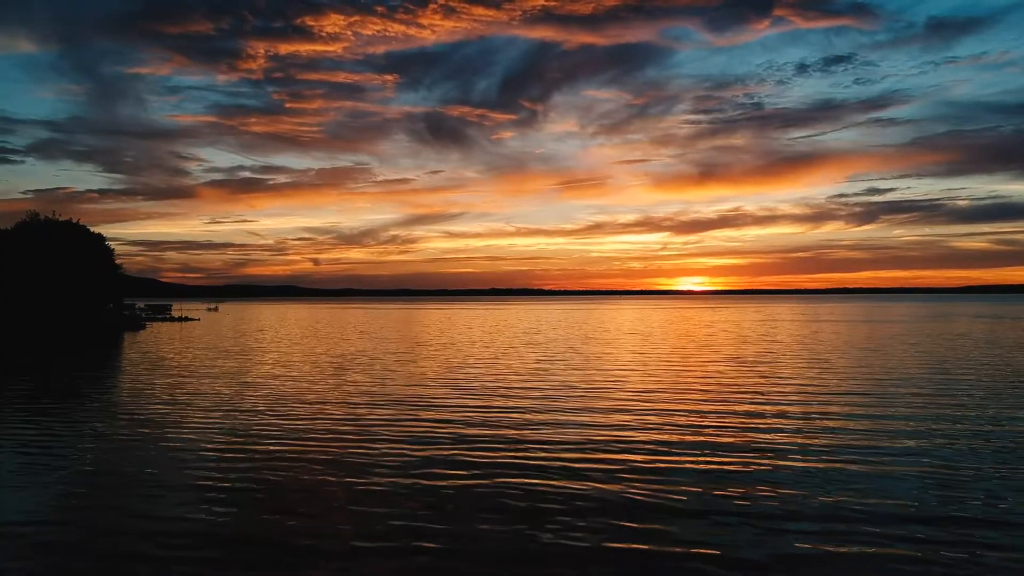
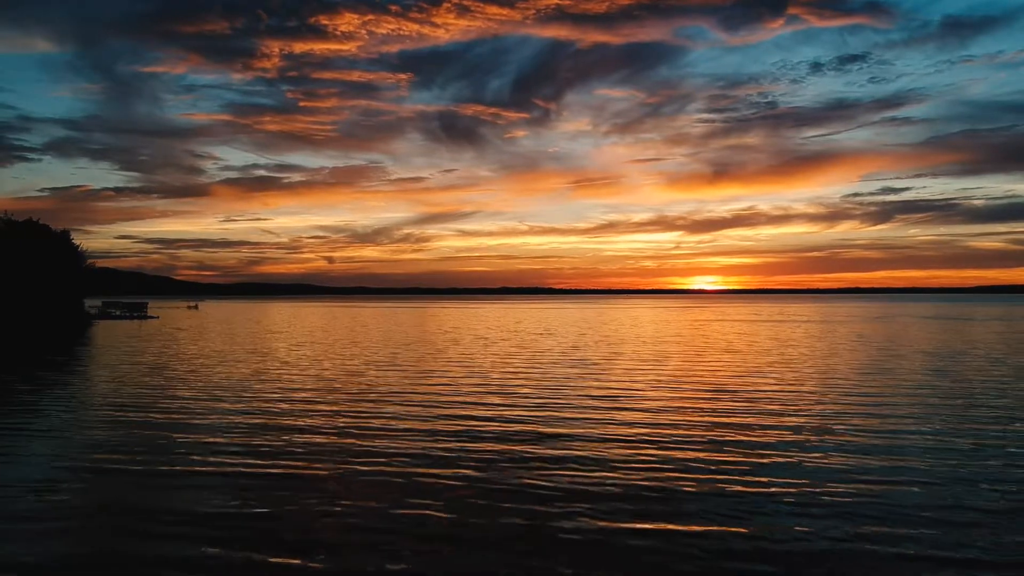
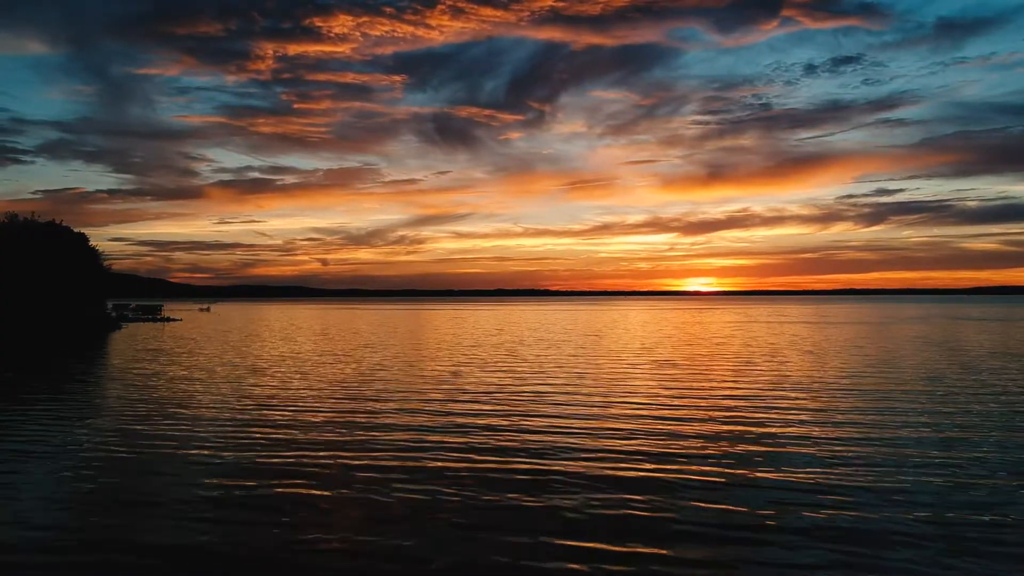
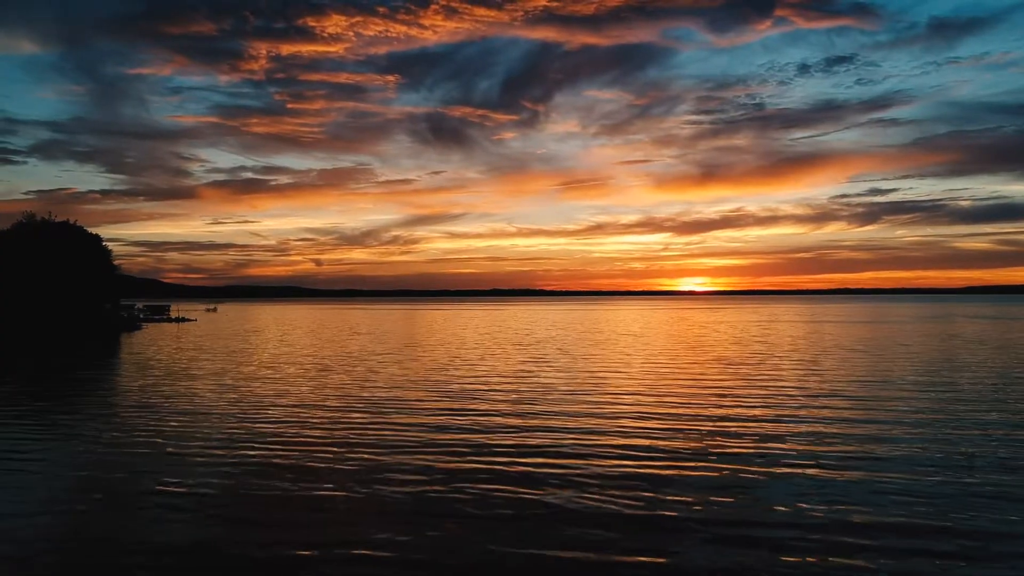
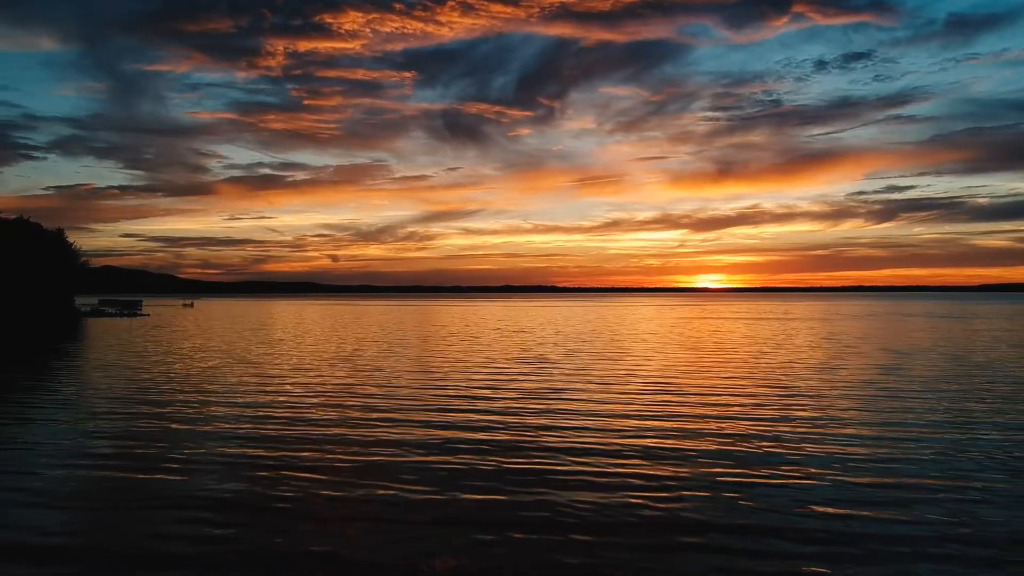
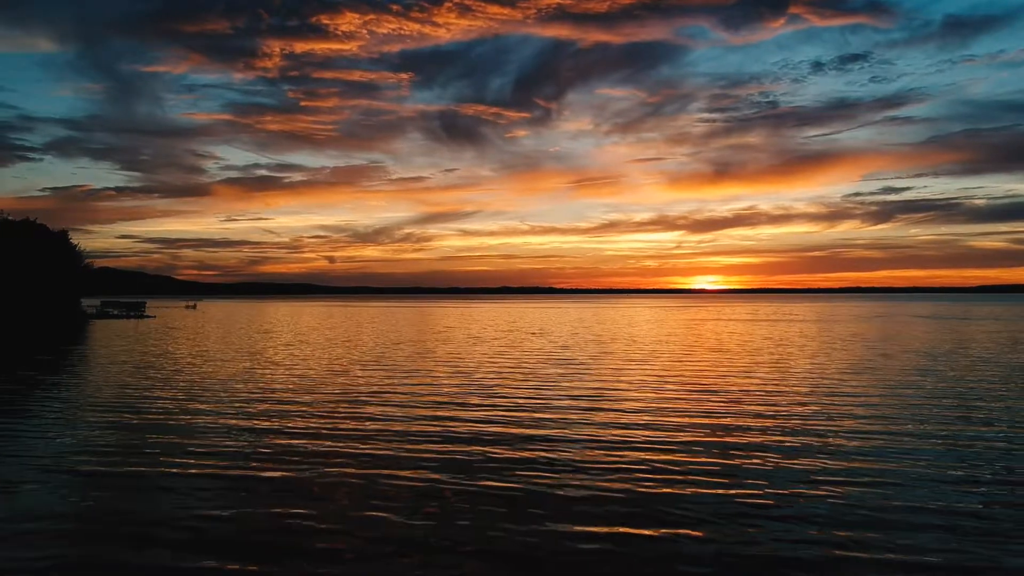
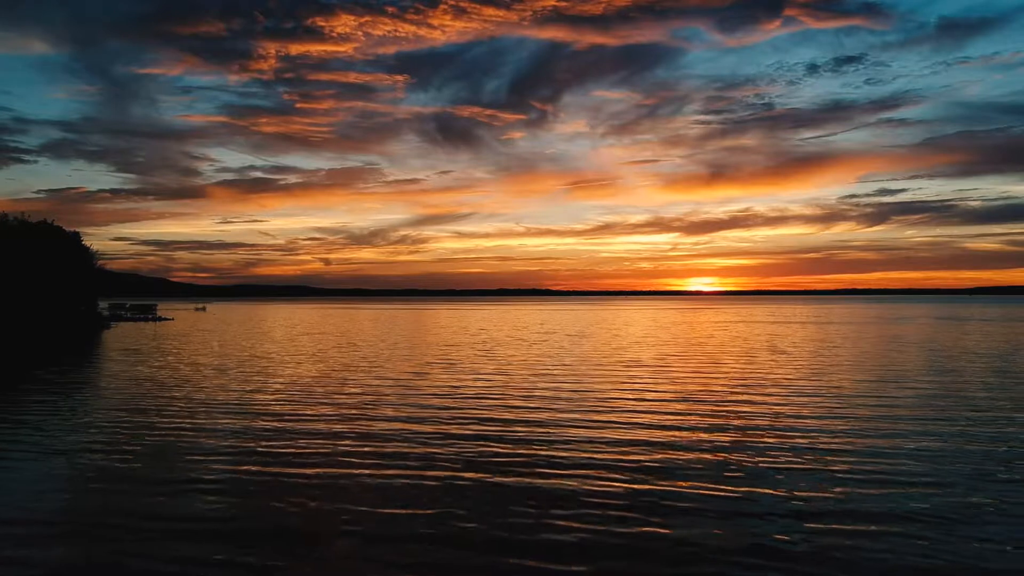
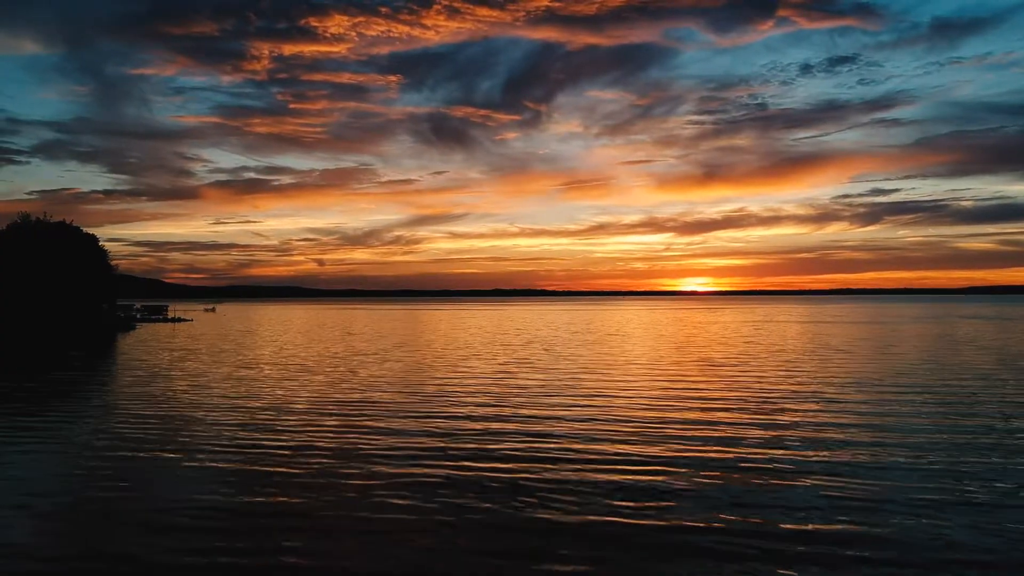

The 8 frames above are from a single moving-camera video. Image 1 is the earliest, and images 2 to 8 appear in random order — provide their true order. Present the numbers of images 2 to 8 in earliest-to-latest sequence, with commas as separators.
4, 8, 3, 7, 2, 6, 5
